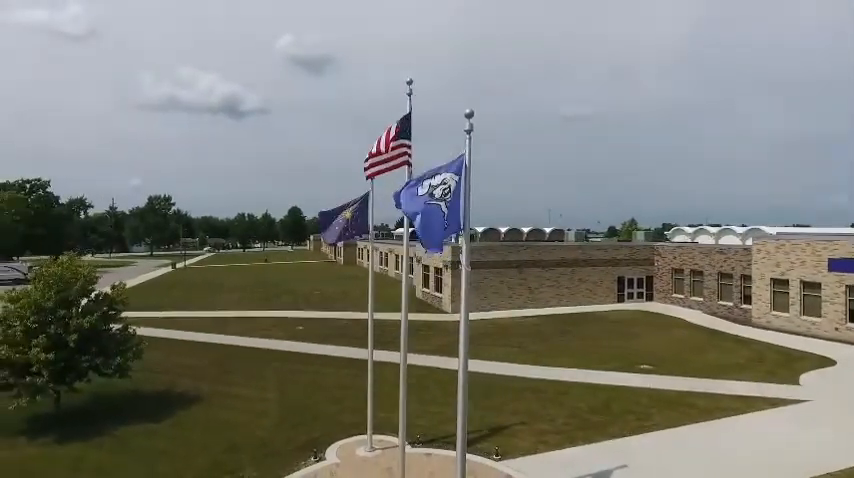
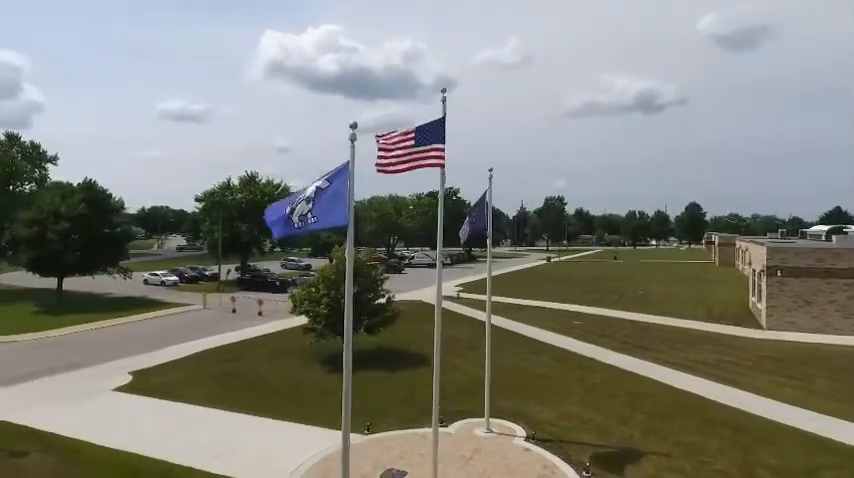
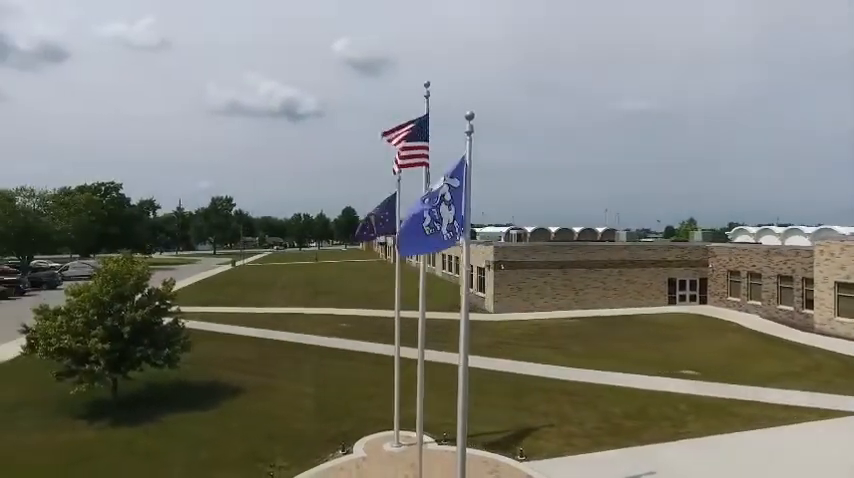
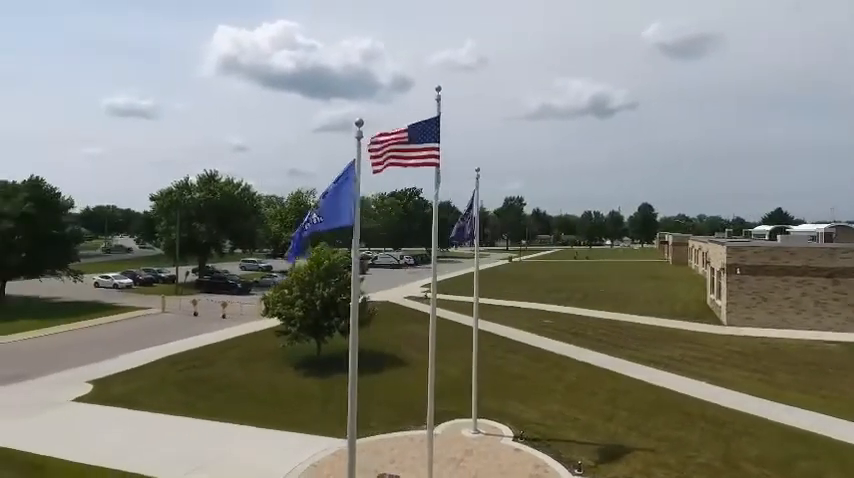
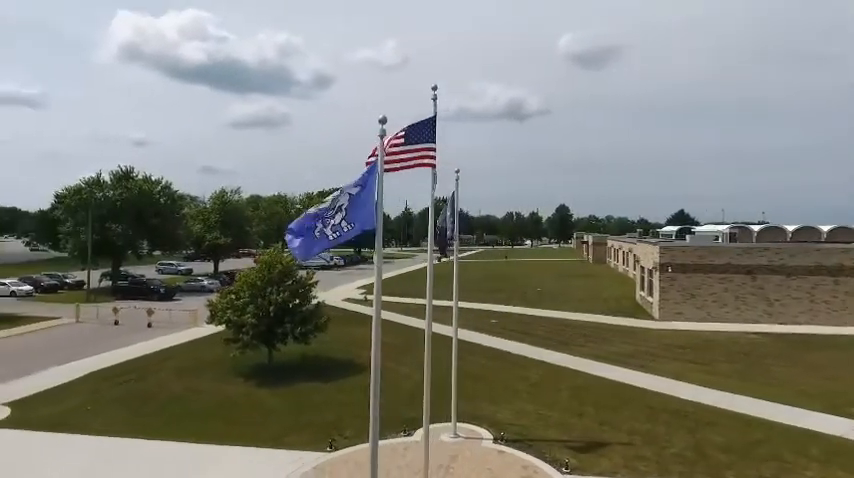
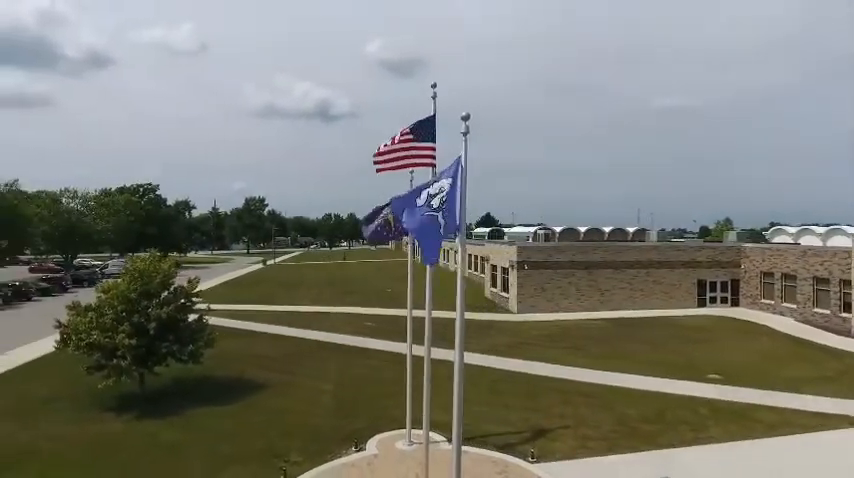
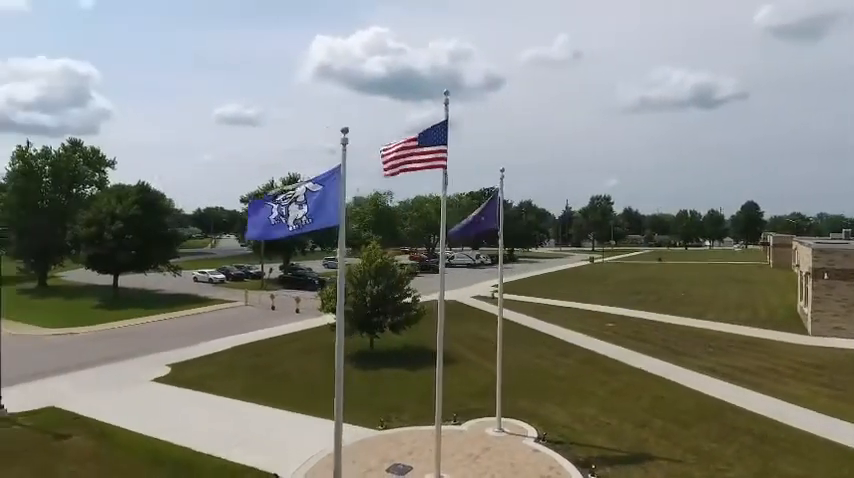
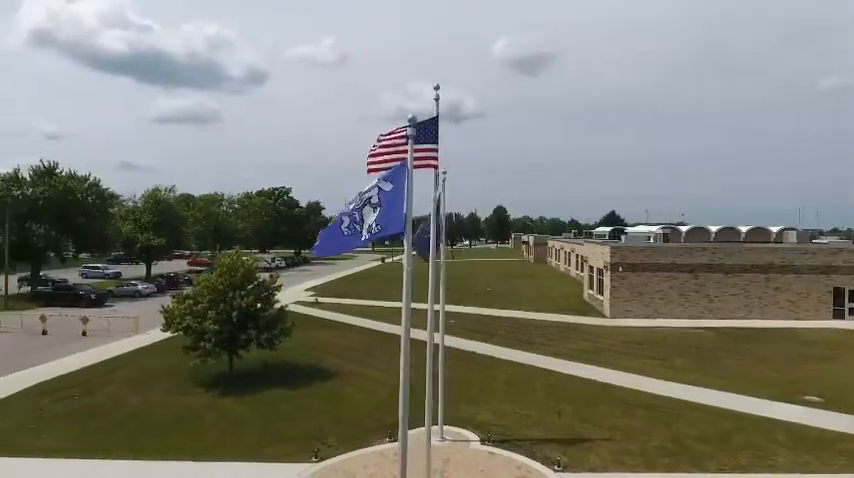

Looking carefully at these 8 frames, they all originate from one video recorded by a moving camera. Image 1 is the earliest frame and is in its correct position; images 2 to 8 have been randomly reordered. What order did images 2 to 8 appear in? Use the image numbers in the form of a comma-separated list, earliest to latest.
3, 6, 8, 5, 4, 2, 7
